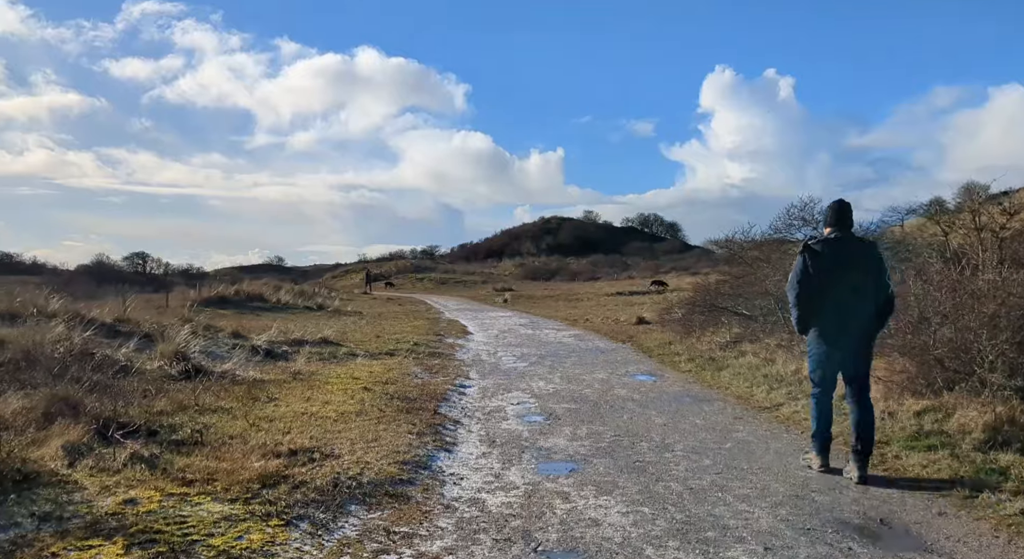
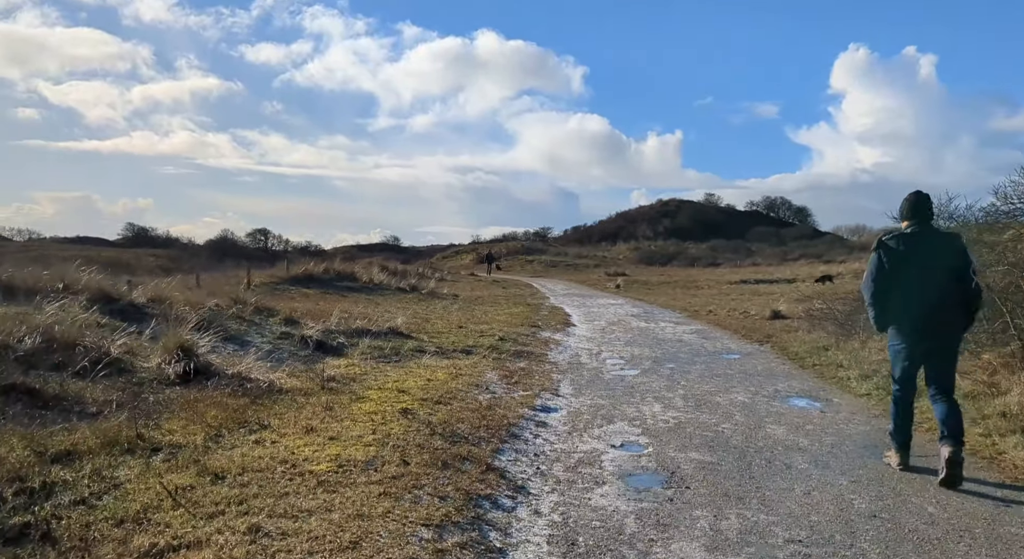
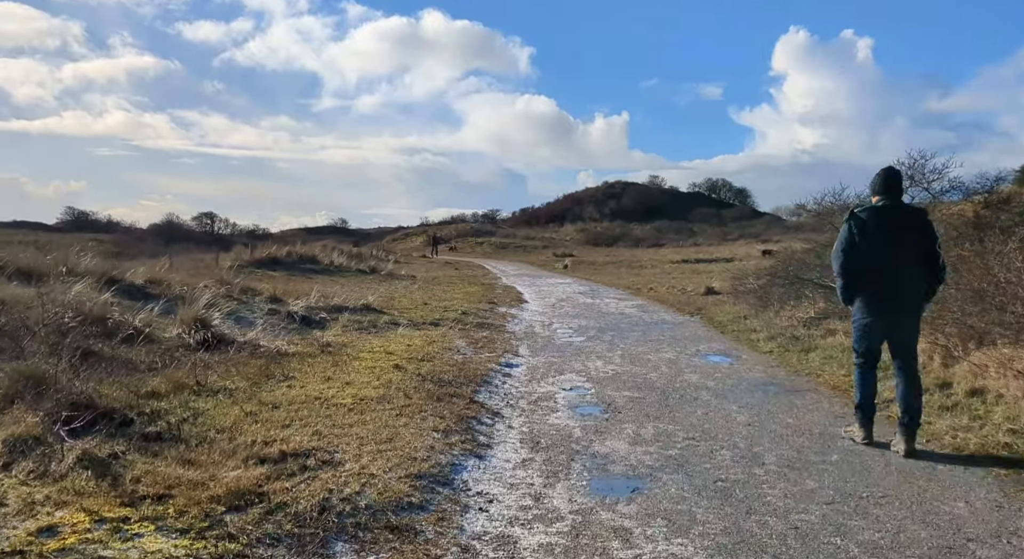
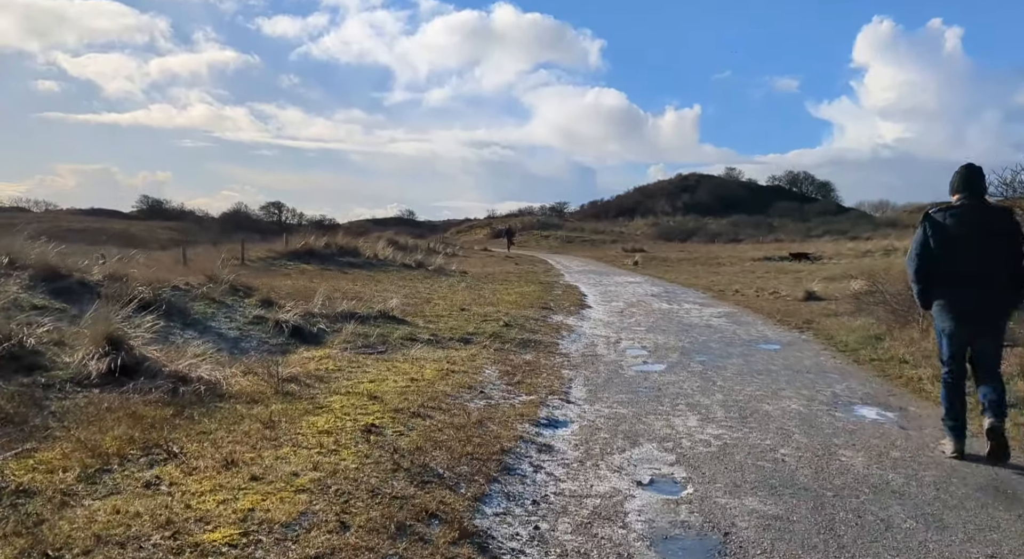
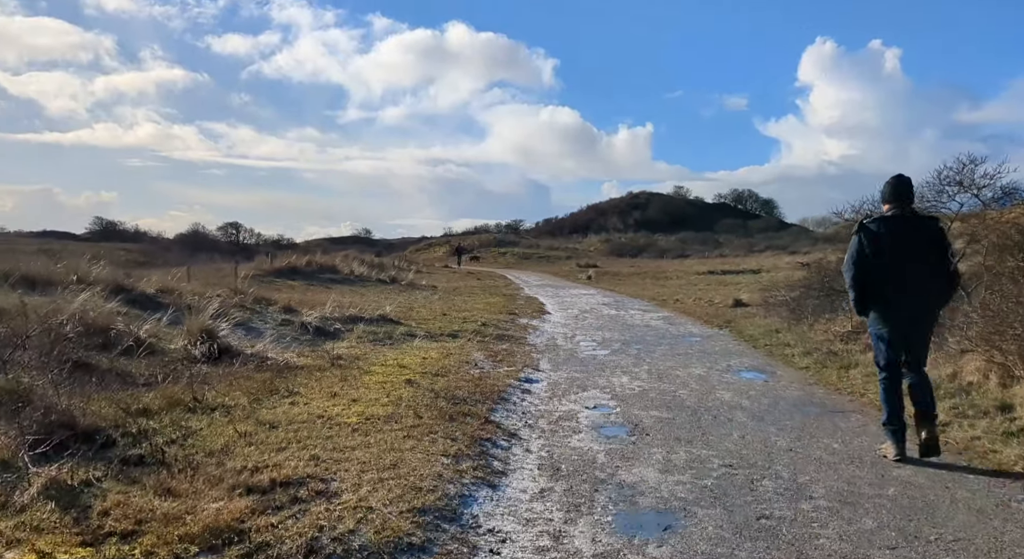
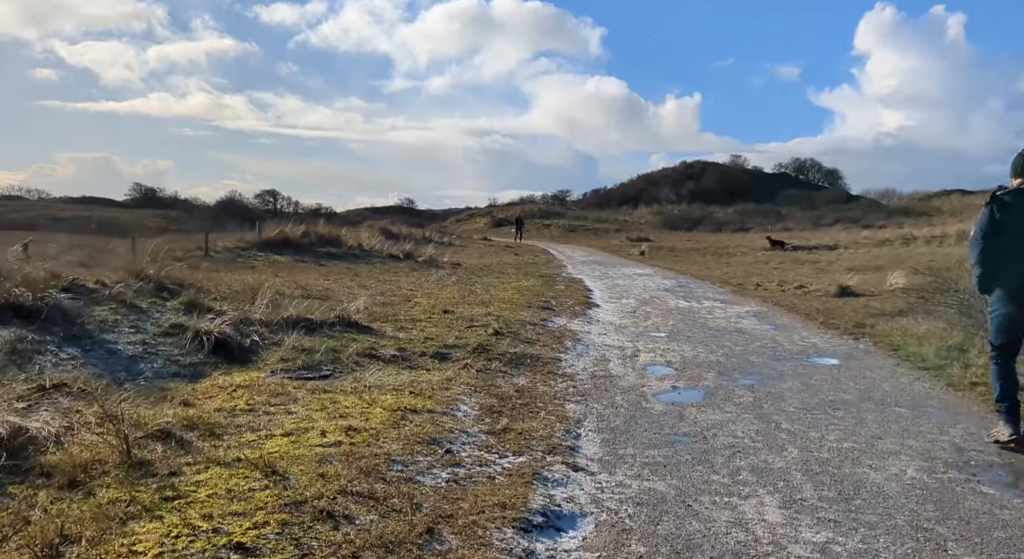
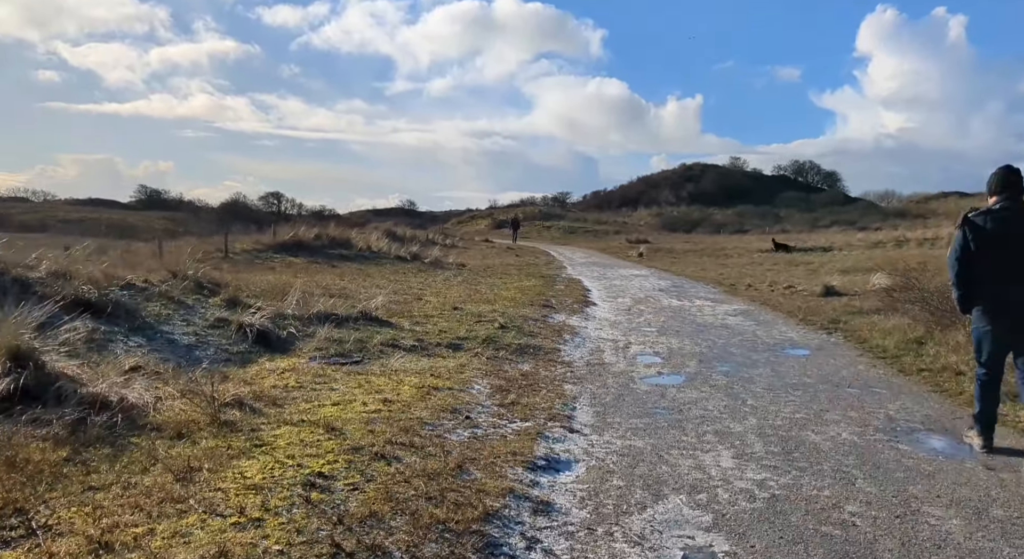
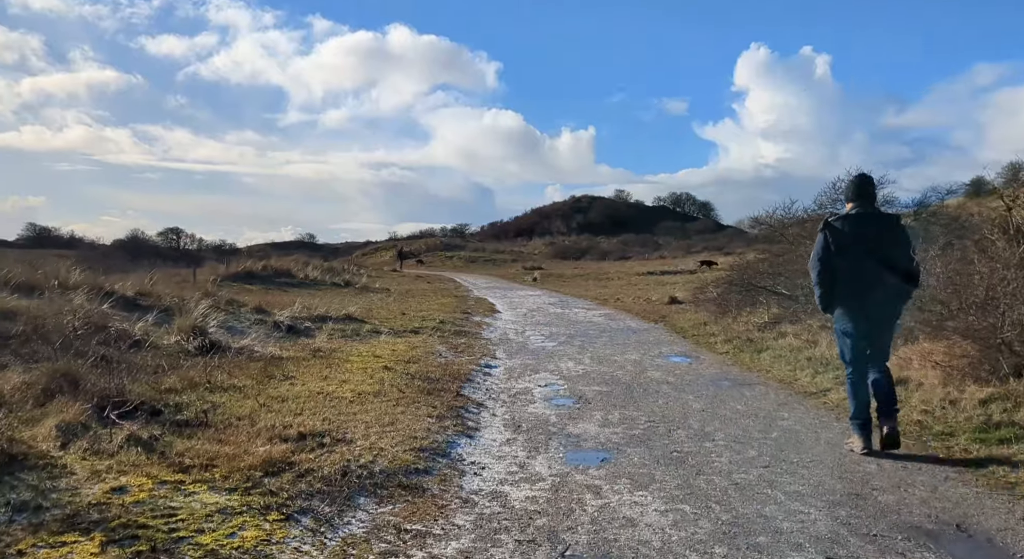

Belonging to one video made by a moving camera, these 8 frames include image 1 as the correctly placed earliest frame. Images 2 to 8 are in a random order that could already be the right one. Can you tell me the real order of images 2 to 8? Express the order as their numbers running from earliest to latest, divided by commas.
8, 3, 5, 2, 4, 7, 6
